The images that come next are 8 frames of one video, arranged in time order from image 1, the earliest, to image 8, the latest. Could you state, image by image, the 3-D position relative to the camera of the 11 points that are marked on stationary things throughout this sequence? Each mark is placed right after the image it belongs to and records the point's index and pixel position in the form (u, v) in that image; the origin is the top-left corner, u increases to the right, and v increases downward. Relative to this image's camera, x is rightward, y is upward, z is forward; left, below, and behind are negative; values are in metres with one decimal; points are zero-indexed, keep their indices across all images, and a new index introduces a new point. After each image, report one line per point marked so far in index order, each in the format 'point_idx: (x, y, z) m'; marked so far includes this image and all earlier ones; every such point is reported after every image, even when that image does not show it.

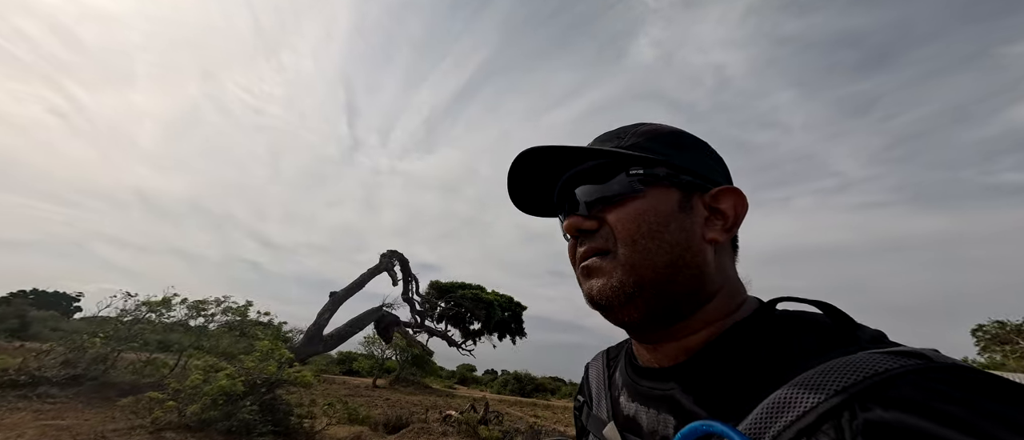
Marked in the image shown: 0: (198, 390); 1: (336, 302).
0: (-6.6, -3.7, +7.7) m
1: (-6.7, -3.2, +13.8) m
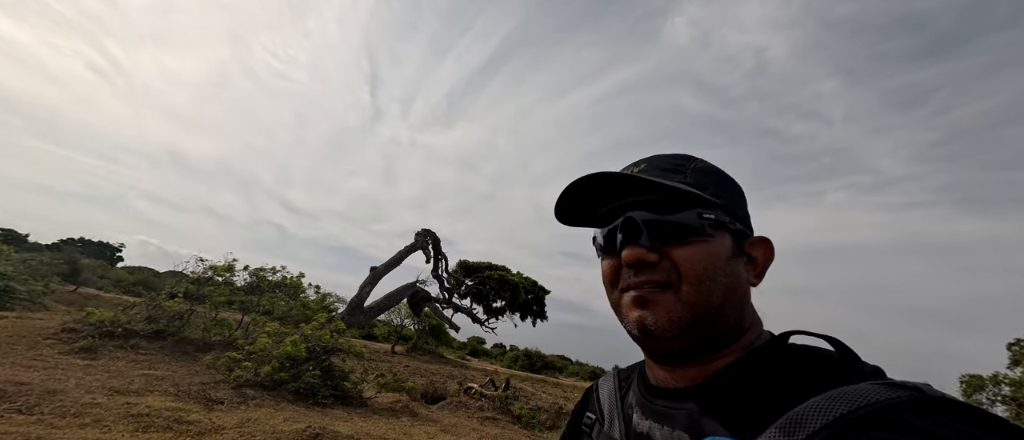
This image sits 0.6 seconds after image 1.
0: (-5.7, -3.2, +8.5) m
1: (-5.5, -2.3, +14.5) m
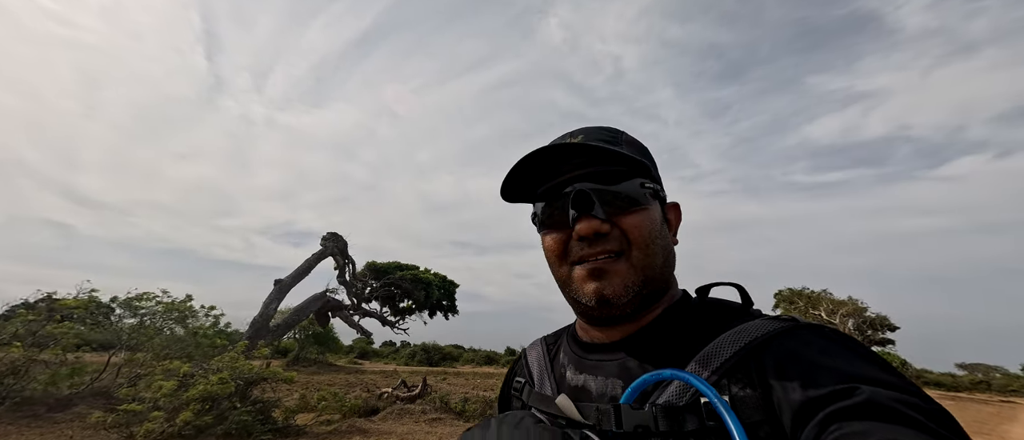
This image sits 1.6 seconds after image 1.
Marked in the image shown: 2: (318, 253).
0: (-6.6, -3.6, +7.2) m
1: (-8.3, -2.6, +13.0) m
2: (-8.1, -1.5, +15.2) m
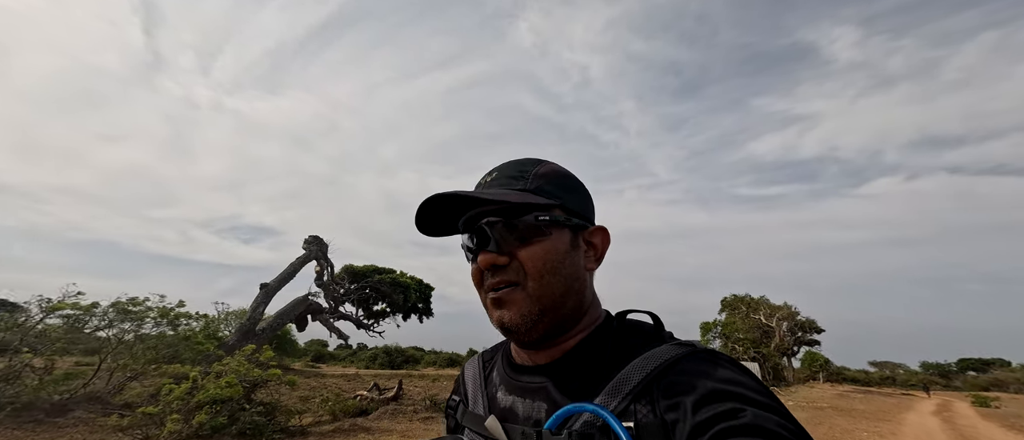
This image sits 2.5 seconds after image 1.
0: (-6.6, -3.7, +7.5) m
1: (-8.8, -2.7, +13.1) m
2: (-8.8, -1.6, +15.3) m
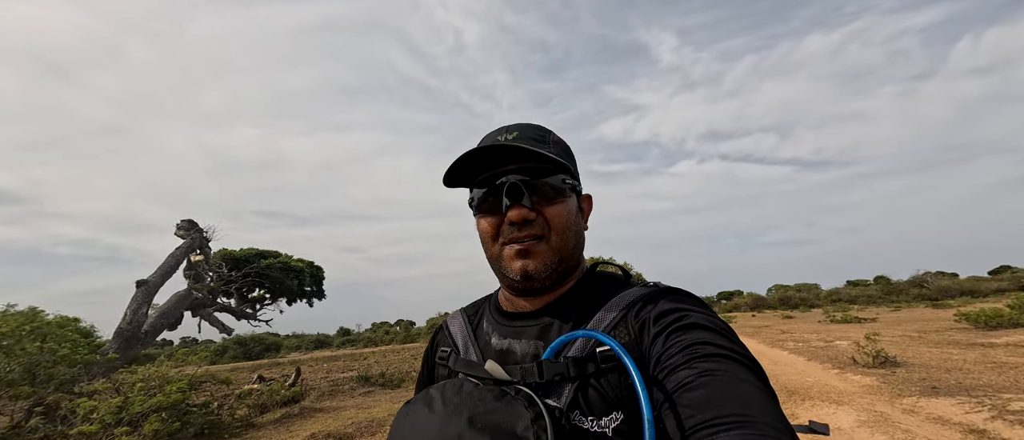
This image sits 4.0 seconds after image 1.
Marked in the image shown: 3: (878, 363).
0: (-7.4, -3.7, +7.0) m
1: (-11.4, -2.3, +11.4) m
2: (-12.1, -1.0, +13.3) m
3: (+10.5, -4.1, +10.4) m
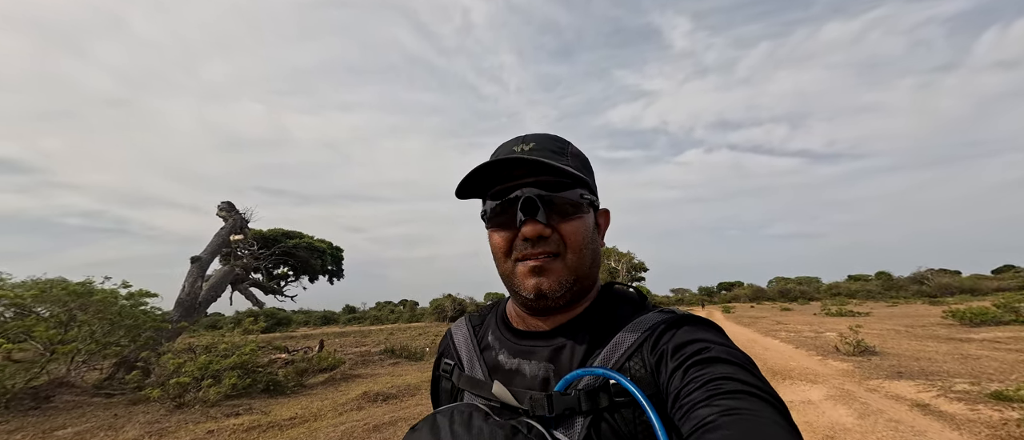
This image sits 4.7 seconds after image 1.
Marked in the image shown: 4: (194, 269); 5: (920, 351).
0: (-6.9, -3.4, +8.3) m
1: (-10.8, -1.7, +12.6) m
2: (-11.5, -0.3, +14.5) m
3: (+11.0, -4.2, +11.5) m
4: (-10.9, -1.7, +12.3) m
5: (+13.2, -4.2, +11.7) m
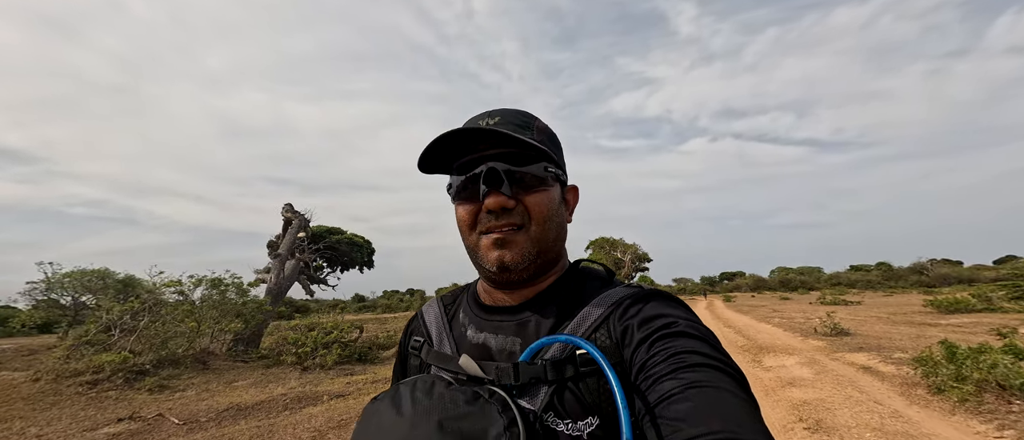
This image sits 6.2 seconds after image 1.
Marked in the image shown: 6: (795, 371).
0: (-5.6, -3.6, +10.7) m
1: (-9.5, -1.7, +15.0) m
2: (-10.2, -0.3, +16.8) m
3: (+12.3, -4.3, +13.8) m
4: (-9.6, -1.8, +14.7) m
5: (+14.5, -4.3, +14.0) m
6: (+6.8, -3.6, +8.6) m
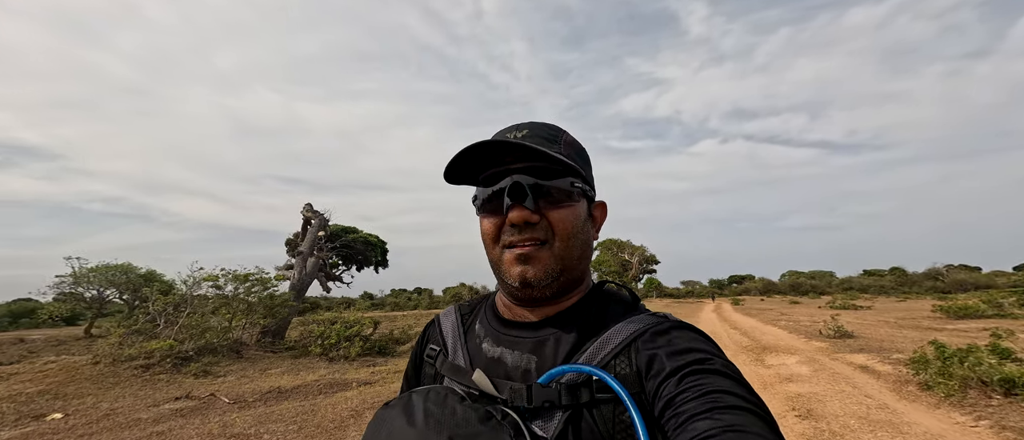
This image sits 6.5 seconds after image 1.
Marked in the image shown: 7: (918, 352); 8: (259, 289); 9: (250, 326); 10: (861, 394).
0: (-5.3, -3.7, +11.3) m
1: (-9.1, -1.7, +15.7) m
2: (-9.7, -0.3, +17.6) m
3: (+12.7, -4.5, +14.1) m
4: (-9.1, -1.8, +15.4) m
5: (+14.9, -4.6, +14.3) m
6: (+7.1, -3.7, +9.1) m
7: (+9.0, -2.9, +8.0) m
8: (-8.3, -2.3, +11.9) m
9: (-8.4, -3.5, +11.7) m
10: (+6.3, -3.1, +6.5) m
